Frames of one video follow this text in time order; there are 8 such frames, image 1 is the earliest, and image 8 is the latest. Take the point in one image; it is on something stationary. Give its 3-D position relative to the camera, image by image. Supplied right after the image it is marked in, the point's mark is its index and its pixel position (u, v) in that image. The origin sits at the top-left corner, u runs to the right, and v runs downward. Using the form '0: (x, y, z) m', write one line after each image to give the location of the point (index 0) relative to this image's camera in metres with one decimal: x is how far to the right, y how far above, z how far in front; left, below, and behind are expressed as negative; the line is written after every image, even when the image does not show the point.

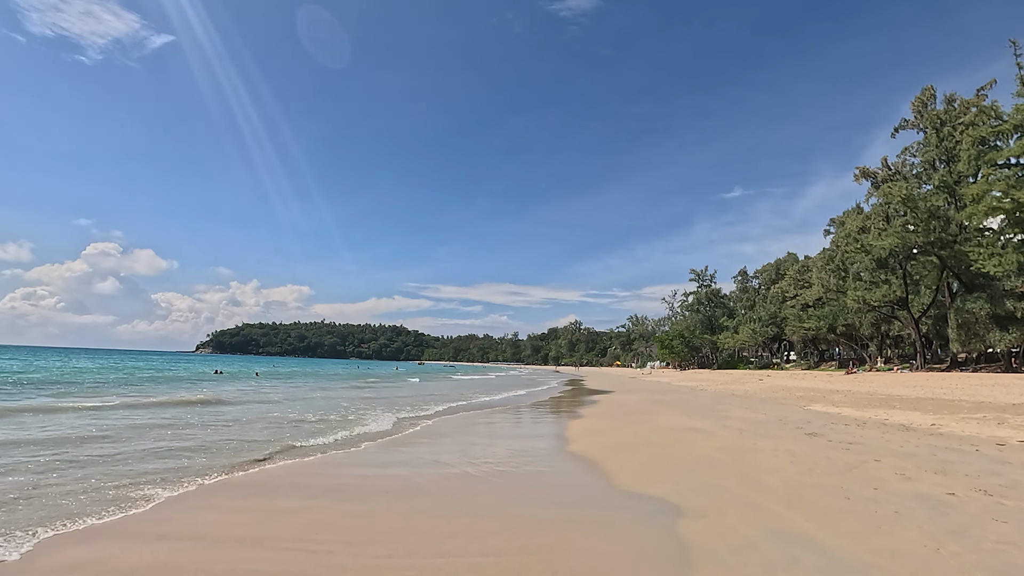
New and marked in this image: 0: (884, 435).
0: (+6.9, -2.7, +9.5) m
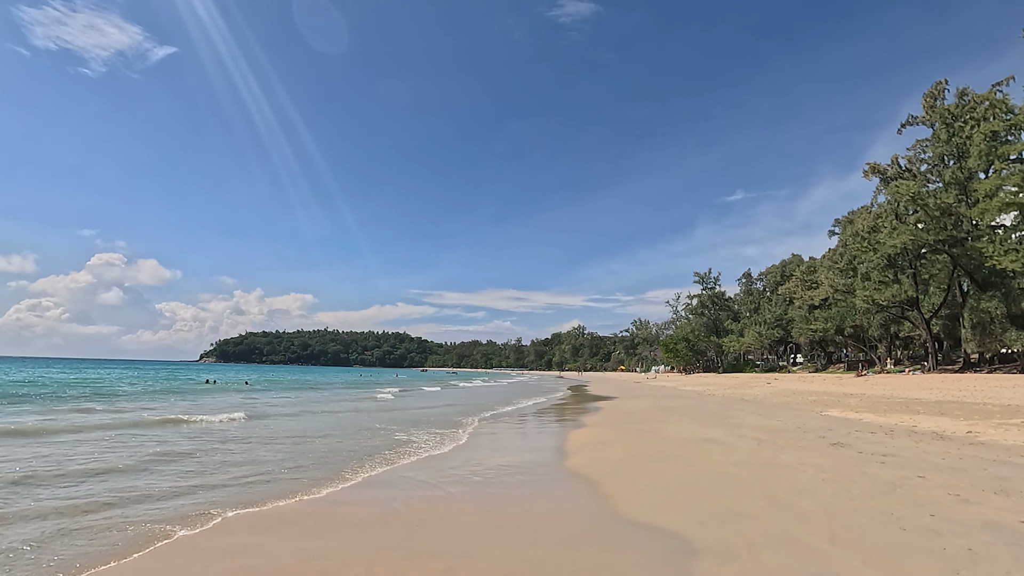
0: (+6.8, -2.6, +8.6) m
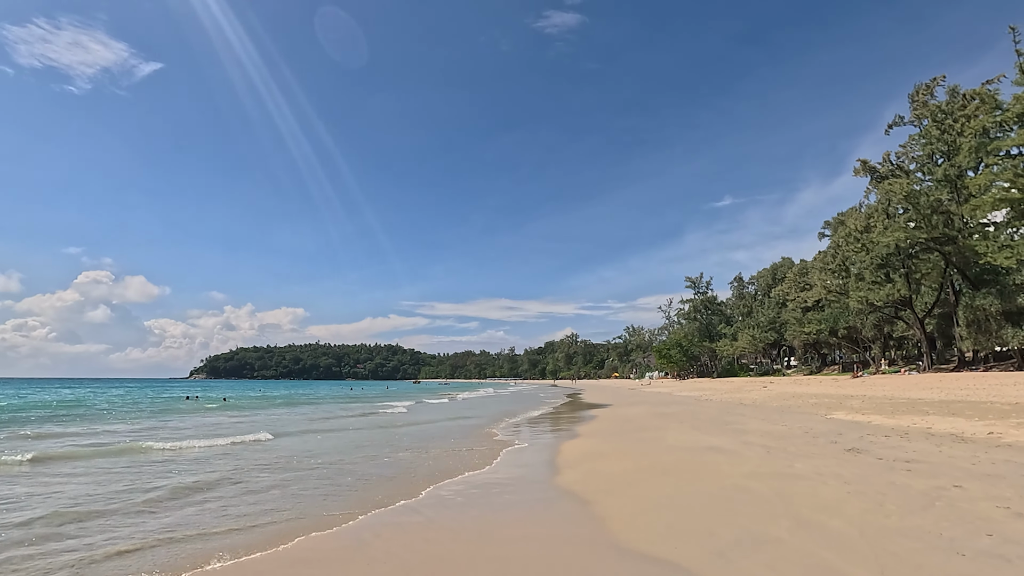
0: (+6.6, -2.5, +8.0) m
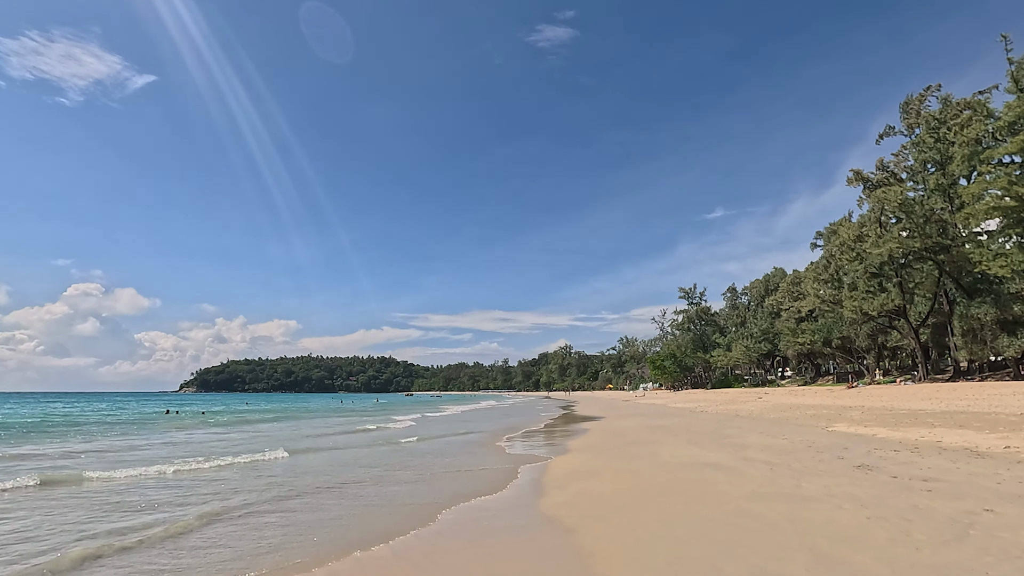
0: (+6.4, -2.5, +7.4) m
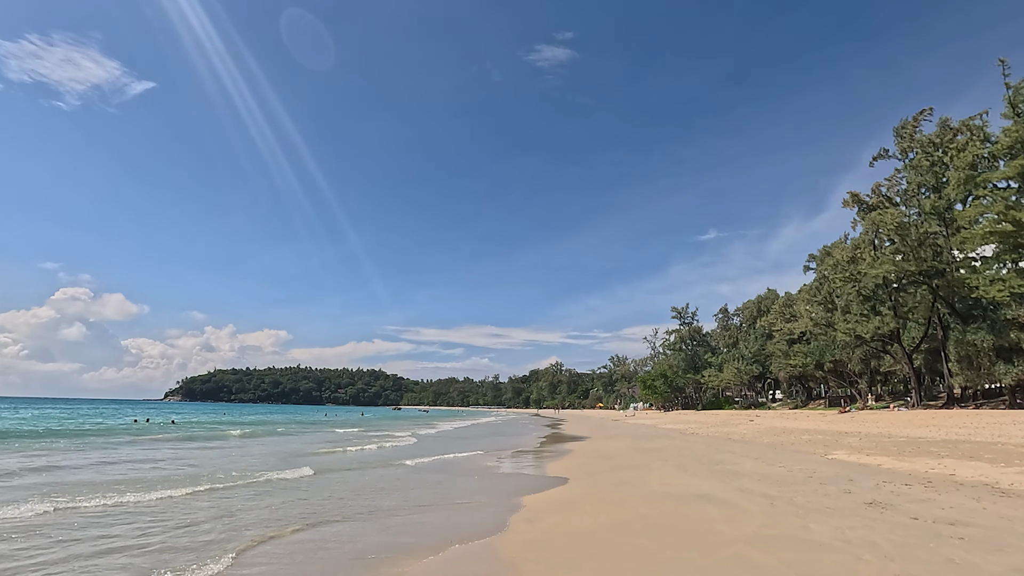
0: (+5.9, -2.7, +6.5) m
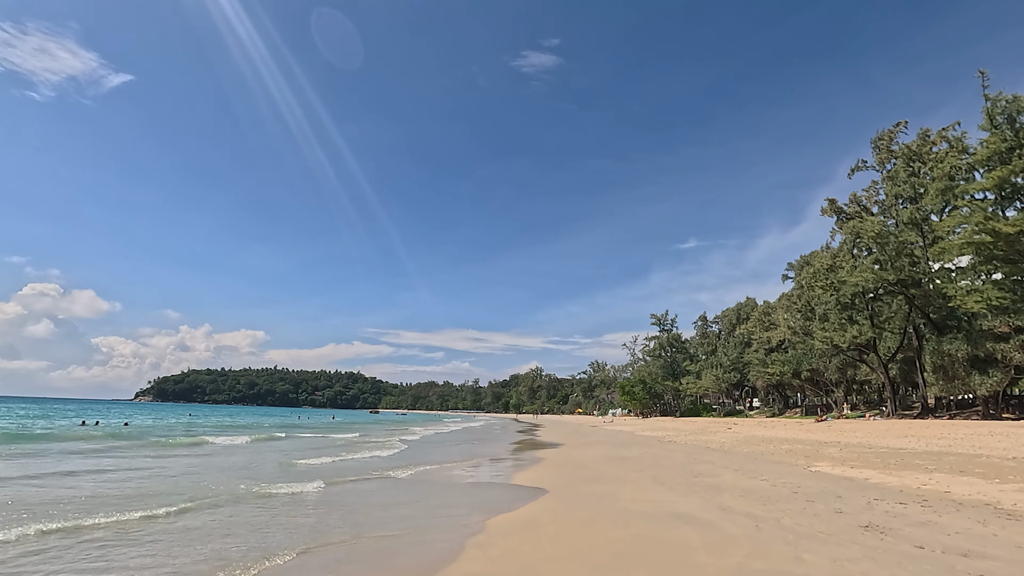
0: (+5.4, -2.7, +5.7) m
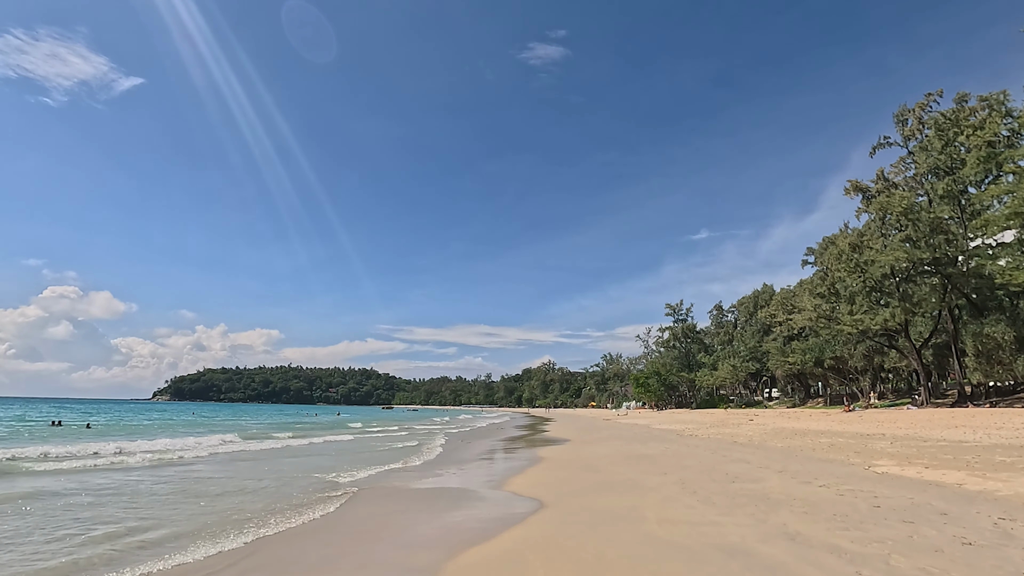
0: (+5.1, -2.0, +3.5) m
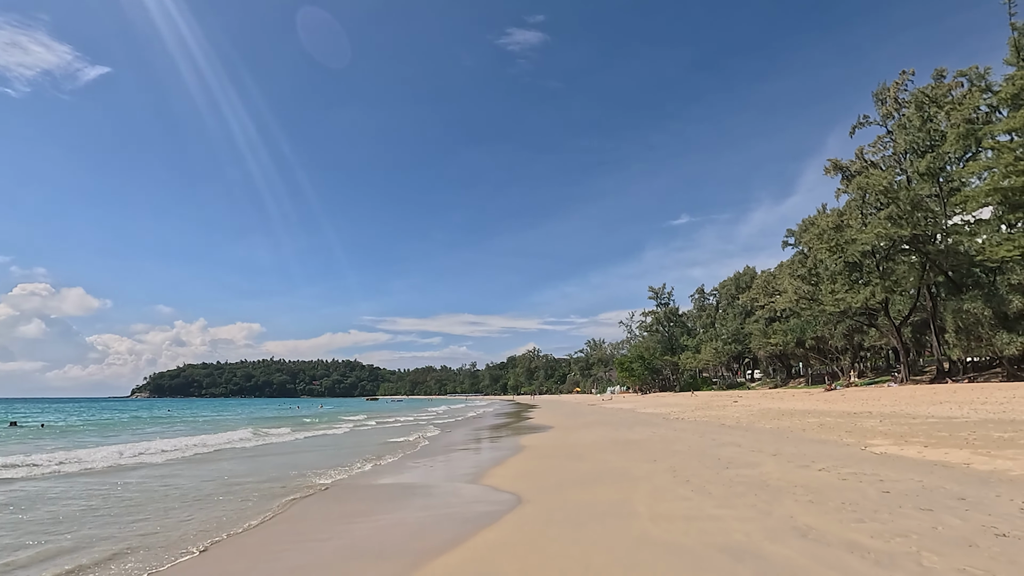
0: (+5.0, -1.7, +2.9) m
